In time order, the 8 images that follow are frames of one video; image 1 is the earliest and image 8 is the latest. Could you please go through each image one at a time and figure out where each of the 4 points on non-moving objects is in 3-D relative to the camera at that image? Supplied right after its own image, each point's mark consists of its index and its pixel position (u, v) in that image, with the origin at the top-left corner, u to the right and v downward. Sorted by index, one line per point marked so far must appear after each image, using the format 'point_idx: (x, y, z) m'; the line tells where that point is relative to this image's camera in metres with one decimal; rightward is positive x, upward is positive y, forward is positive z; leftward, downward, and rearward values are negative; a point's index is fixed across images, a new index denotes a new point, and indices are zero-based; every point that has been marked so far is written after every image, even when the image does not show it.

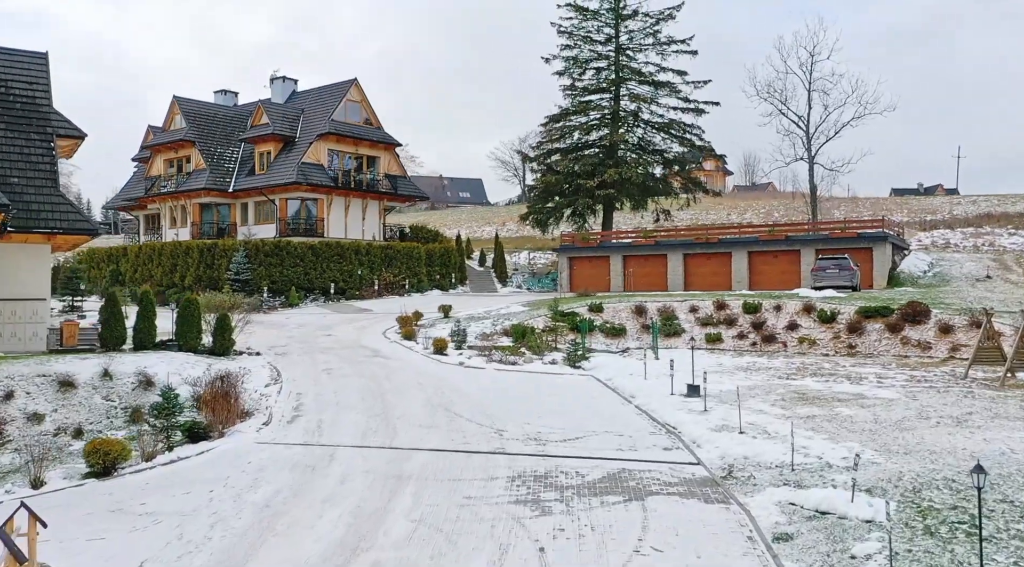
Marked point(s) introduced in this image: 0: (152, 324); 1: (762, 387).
0: (-7.8, -0.9, +16.8) m
1: (+5.7, -2.4, +17.8) m
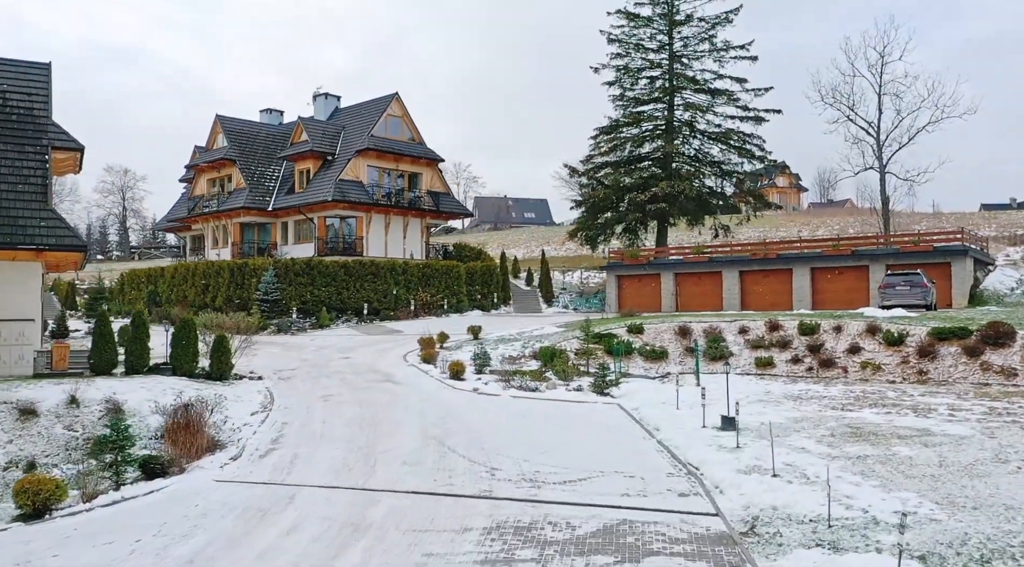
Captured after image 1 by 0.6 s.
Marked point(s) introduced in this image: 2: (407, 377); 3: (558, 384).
0: (-7.5, -1.3, +15.9) m
1: (+6.0, -2.7, +15.7) m
2: (-2.5, -2.3, +18.9) m
3: (+1.2, -2.5, +19.1) m
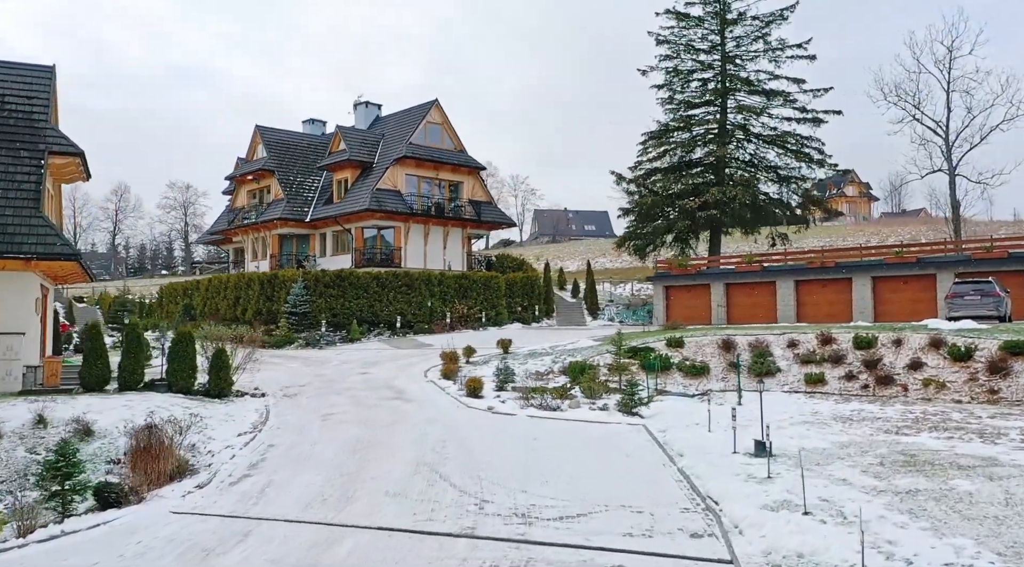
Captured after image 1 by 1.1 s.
0: (-7.2, -1.5, +15.2) m
1: (+6.2, -2.9, +13.9) m
2: (-2.1, -2.5, +17.8) m
3: (+1.6, -2.7, +17.8) m
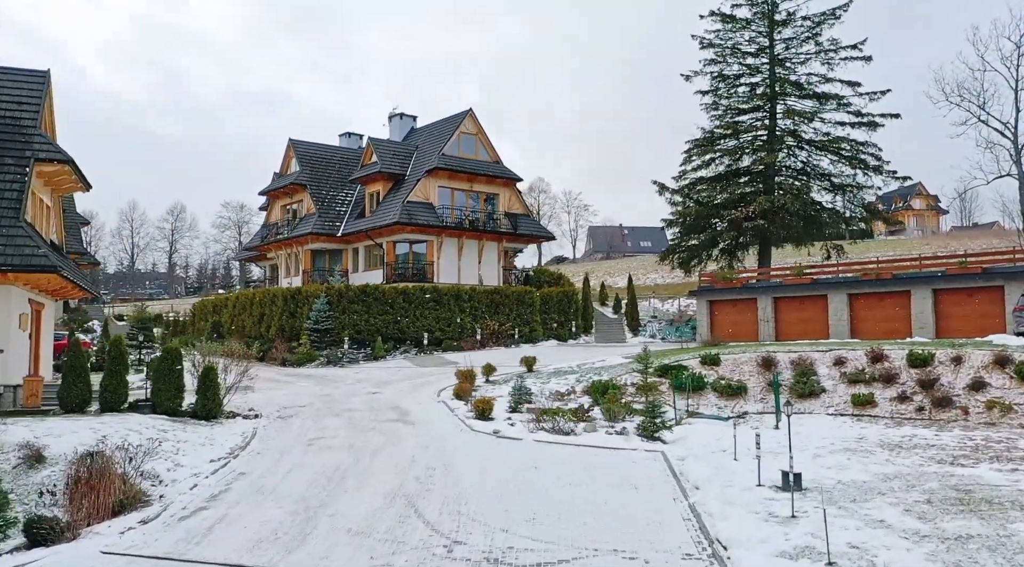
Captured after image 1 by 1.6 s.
0: (-7.2, -1.8, +14.5) m
1: (+6.1, -3.0, +12.2) m
2: (-1.8, -2.8, +16.6) m
3: (+1.9, -3.0, +16.3) m
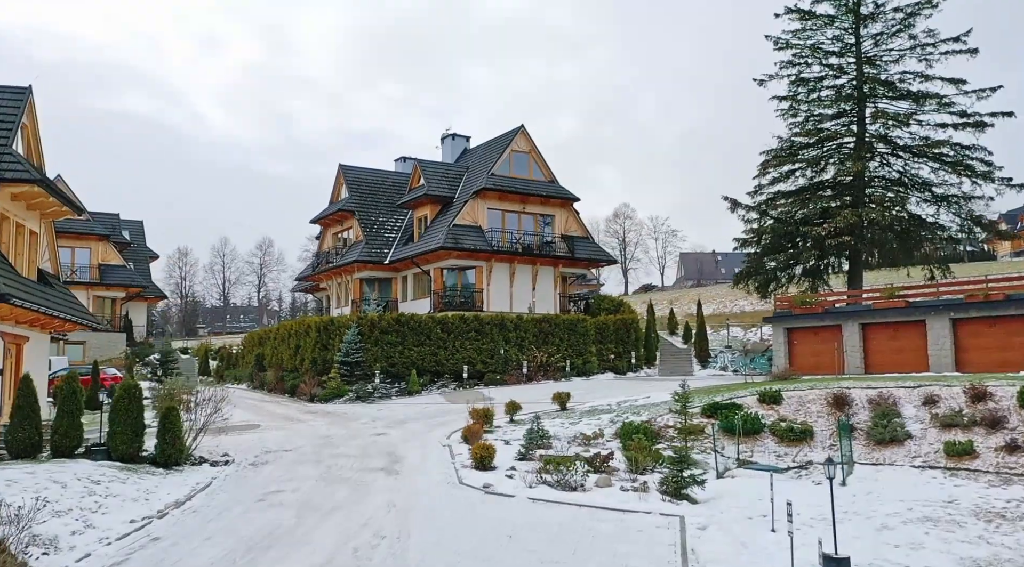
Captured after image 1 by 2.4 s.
0: (-7.3, -2.3, +13.0) m
1: (+5.6, -3.3, +9.1) m
2: (-1.7, -3.4, +14.5) m
3: (+1.9, -3.4, +13.8) m
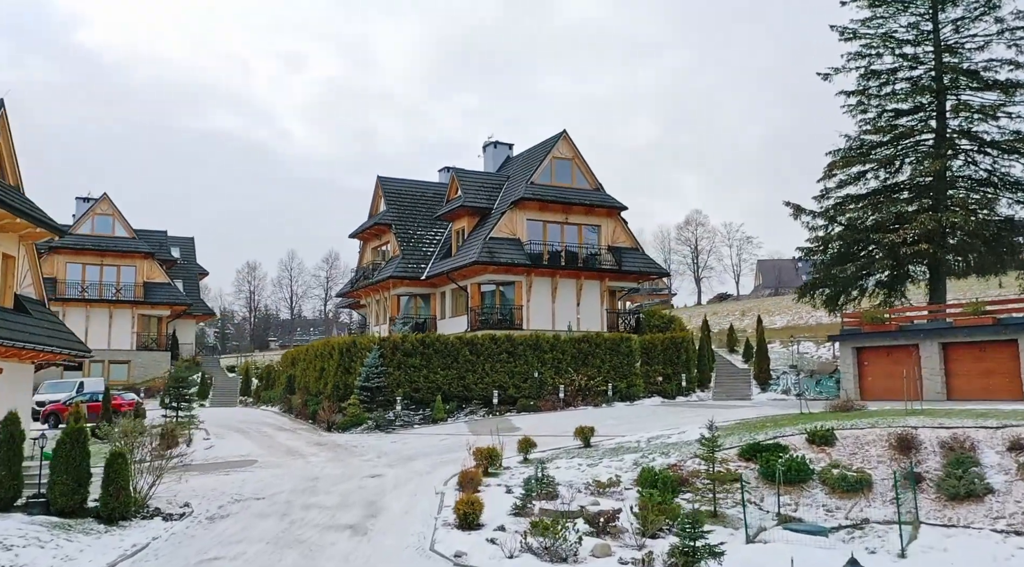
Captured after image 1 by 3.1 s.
0: (-7.6, -2.9, +11.8) m
1: (+5.0, -3.6, +6.6) m
2: (-1.9, -3.8, +12.7) m
3: (+1.7, -3.9, +11.6) m
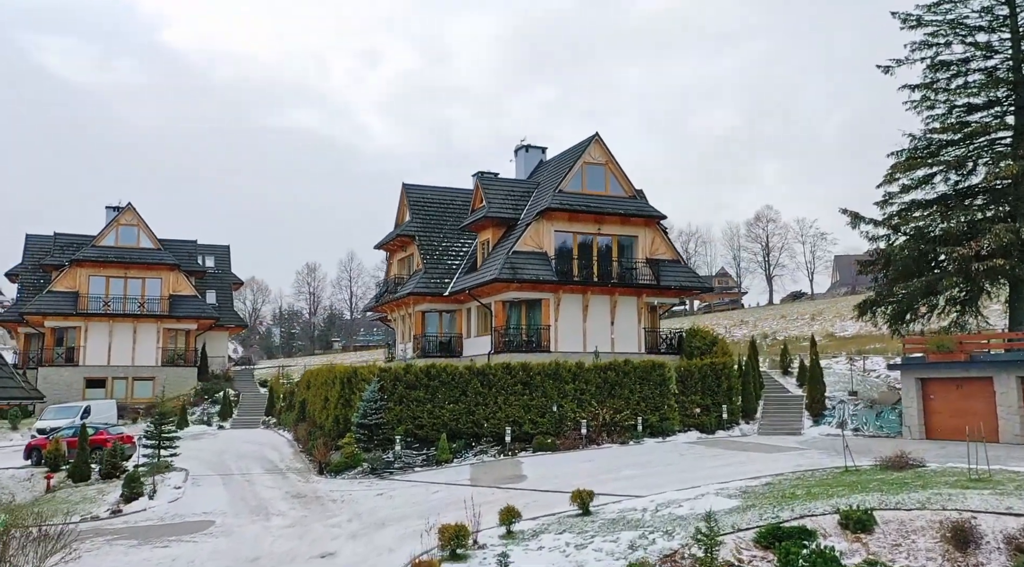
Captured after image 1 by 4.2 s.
0: (-8.4, -3.8, +10.1) m
1: (+3.6, -4.5, +3.8) m
2: (-2.6, -4.7, +10.5) m
3: (+0.8, -4.7, +9.0) m
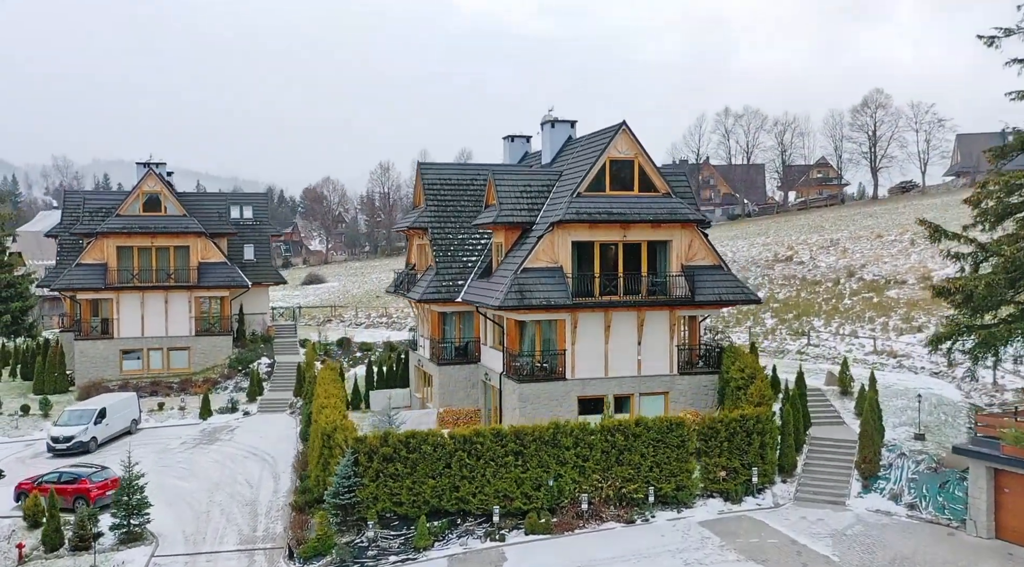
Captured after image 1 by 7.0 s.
0: (-10.3, -7.7, +9.0) m
1: (+0.8, -9.7, +1.5) m
2: (-4.5, -8.6, +8.8) m
3: (-1.3, -8.9, +7.0) m
